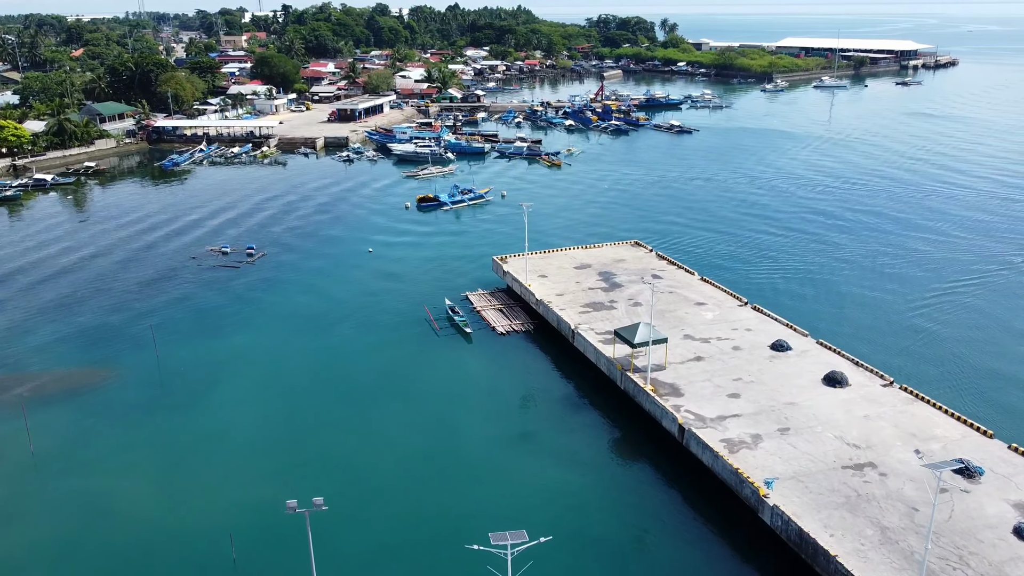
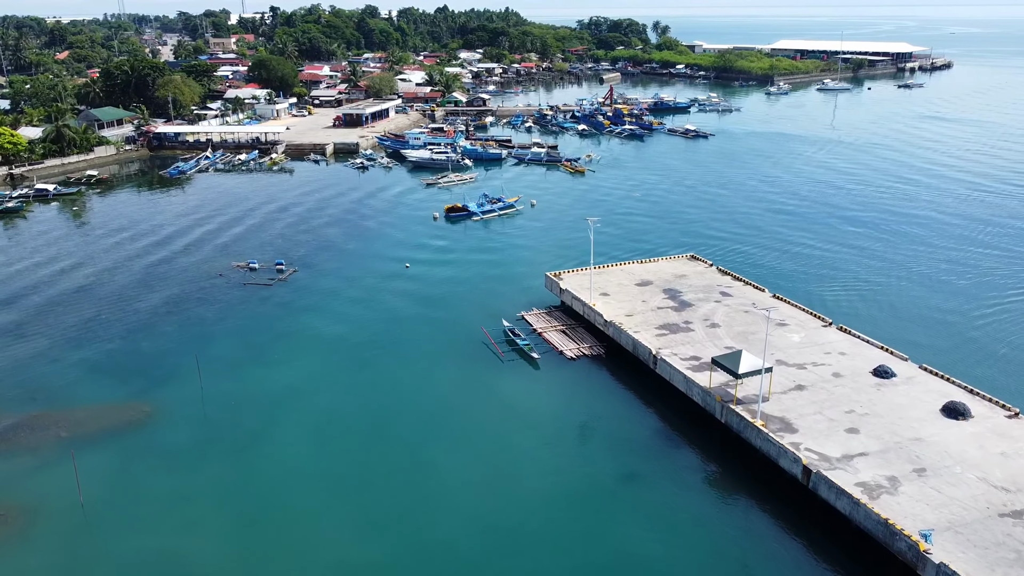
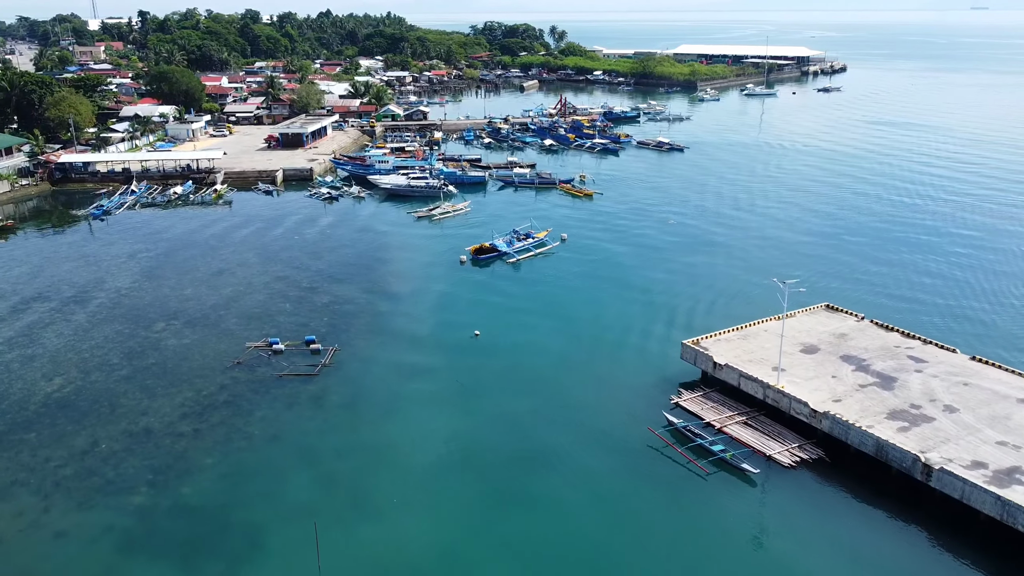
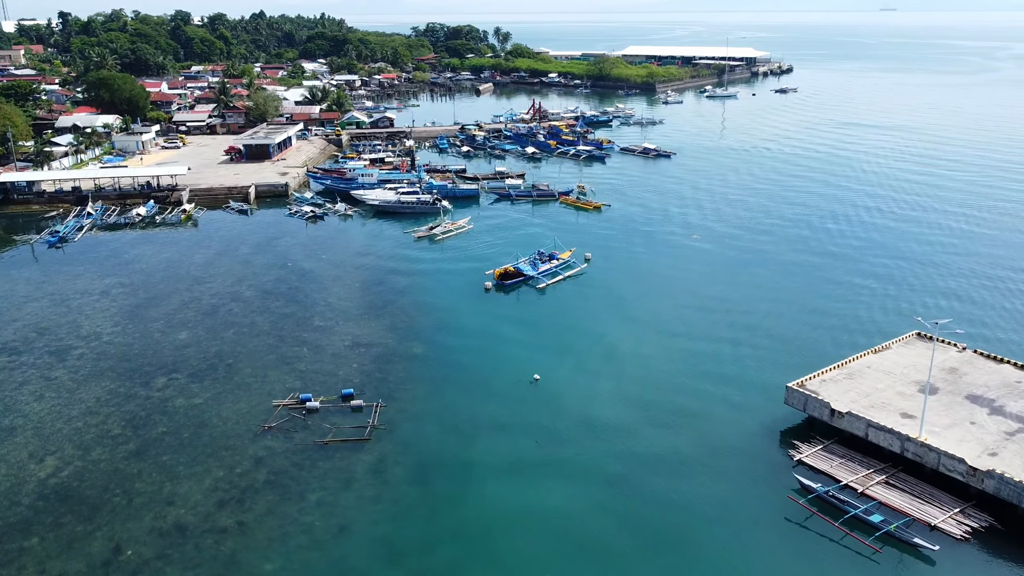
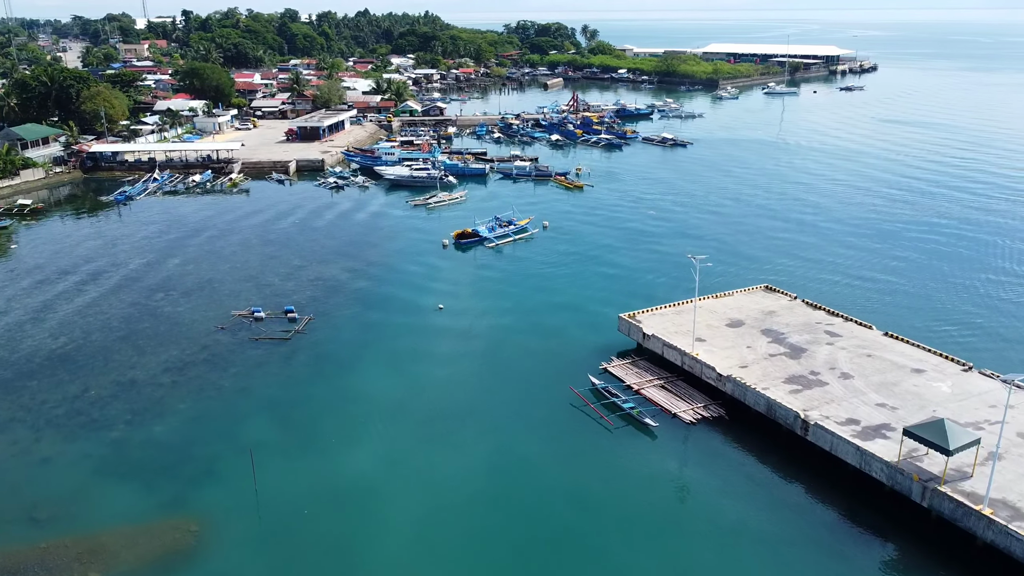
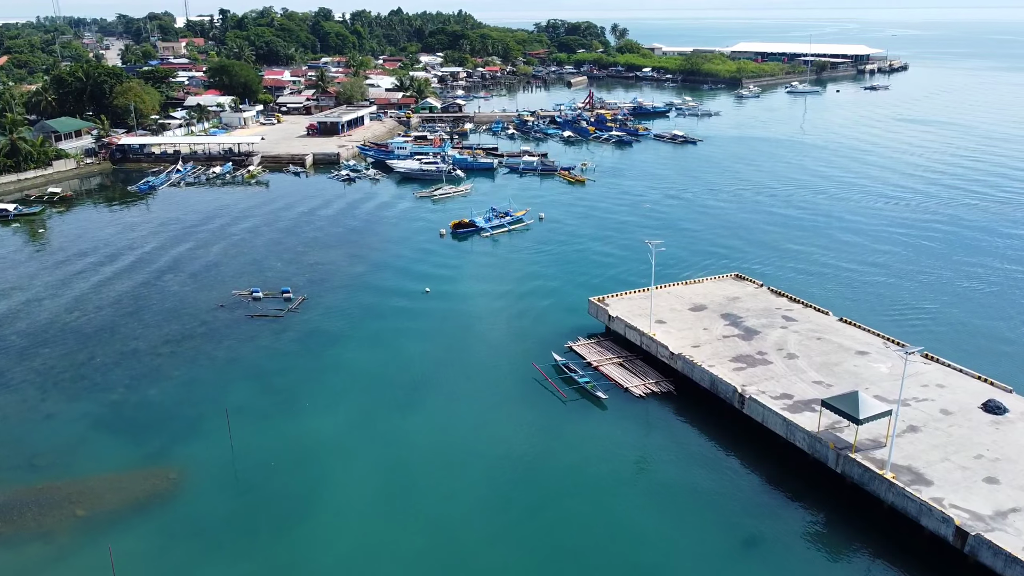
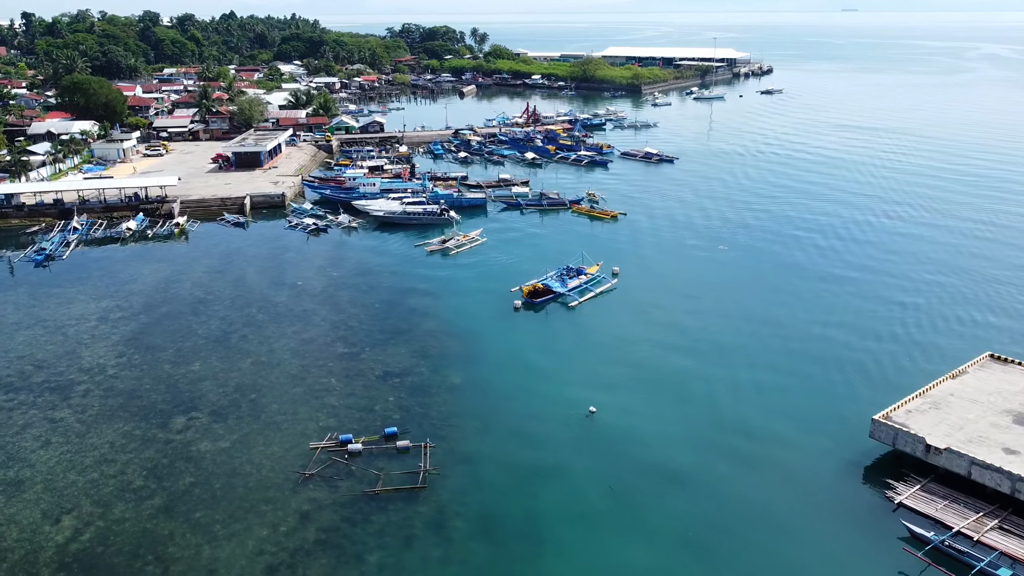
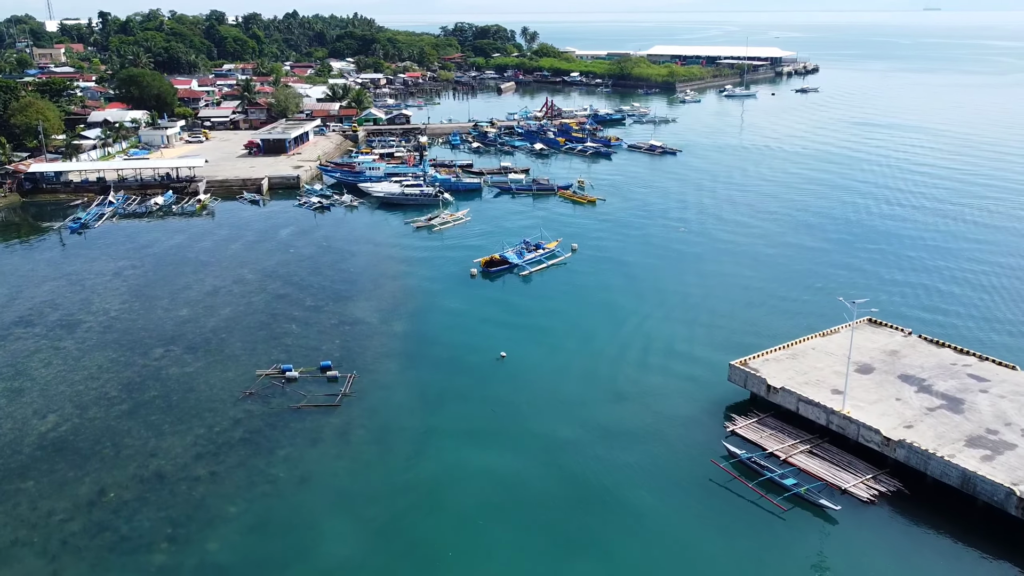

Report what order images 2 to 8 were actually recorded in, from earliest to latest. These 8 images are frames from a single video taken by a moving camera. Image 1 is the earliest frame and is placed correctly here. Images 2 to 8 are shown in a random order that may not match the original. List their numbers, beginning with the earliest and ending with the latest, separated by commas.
2, 6, 5, 3, 8, 4, 7
